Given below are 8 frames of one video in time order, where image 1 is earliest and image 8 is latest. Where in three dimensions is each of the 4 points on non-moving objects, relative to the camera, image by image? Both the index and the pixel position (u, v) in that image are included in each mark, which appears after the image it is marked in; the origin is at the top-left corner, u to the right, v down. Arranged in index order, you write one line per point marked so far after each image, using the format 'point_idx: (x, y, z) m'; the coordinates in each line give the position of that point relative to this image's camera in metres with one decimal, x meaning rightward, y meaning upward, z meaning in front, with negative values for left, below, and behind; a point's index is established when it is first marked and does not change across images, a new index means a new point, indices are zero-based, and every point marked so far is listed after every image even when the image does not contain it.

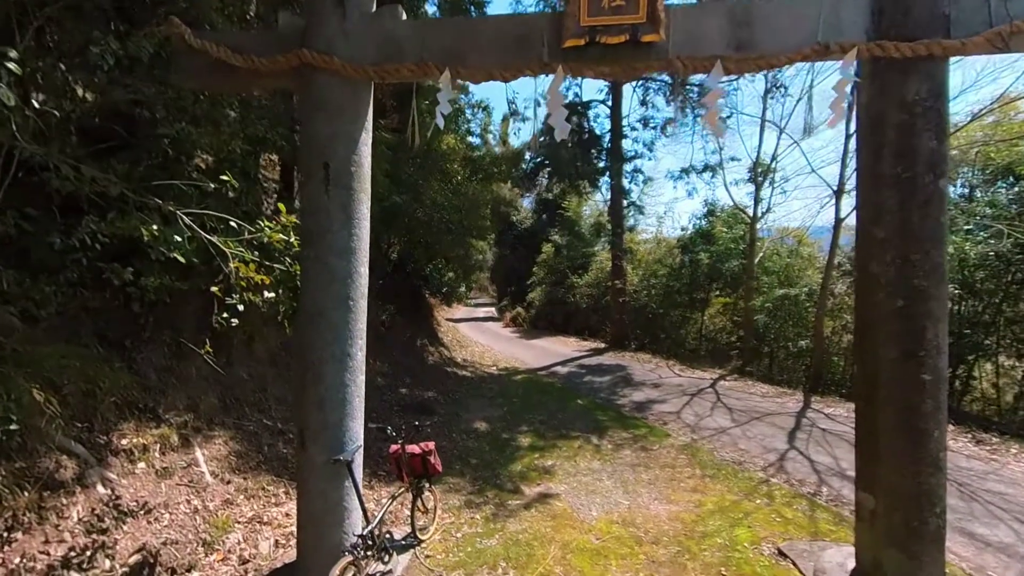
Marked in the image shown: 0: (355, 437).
0: (-1.3, -1.2, +3.5) m
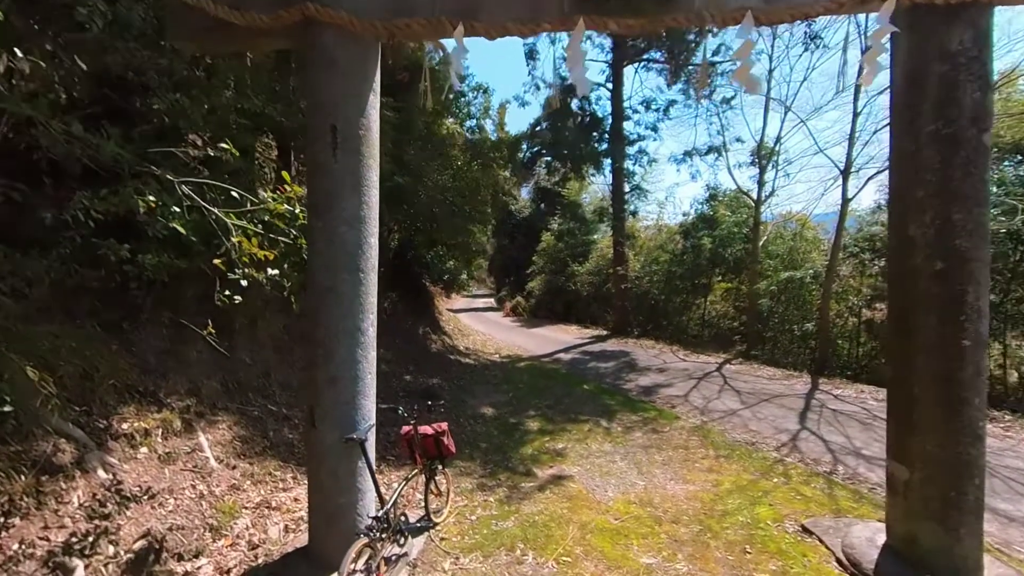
0: (-1.1, -1.0, +3.3) m
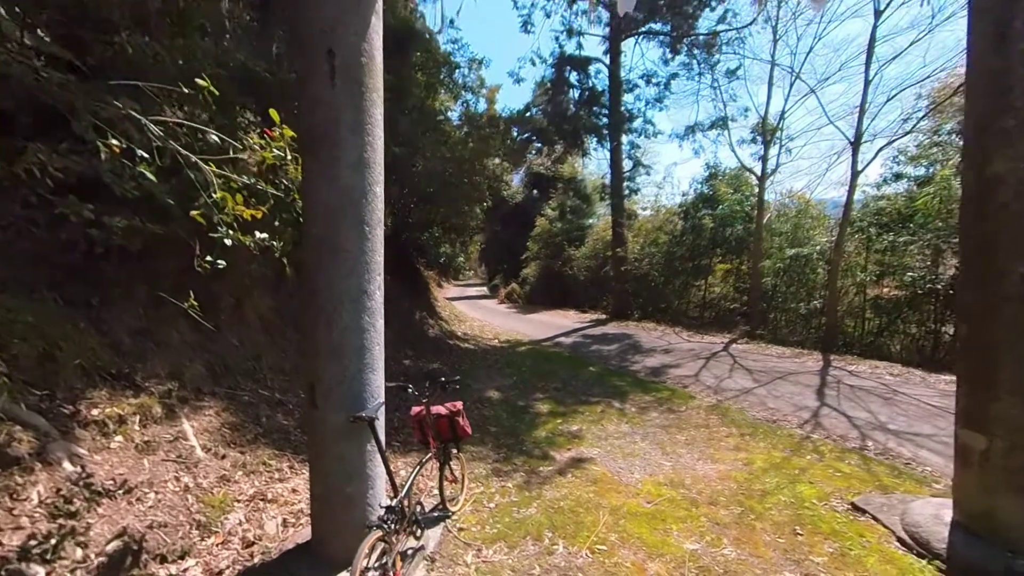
0: (-0.9, -0.7, +2.9) m
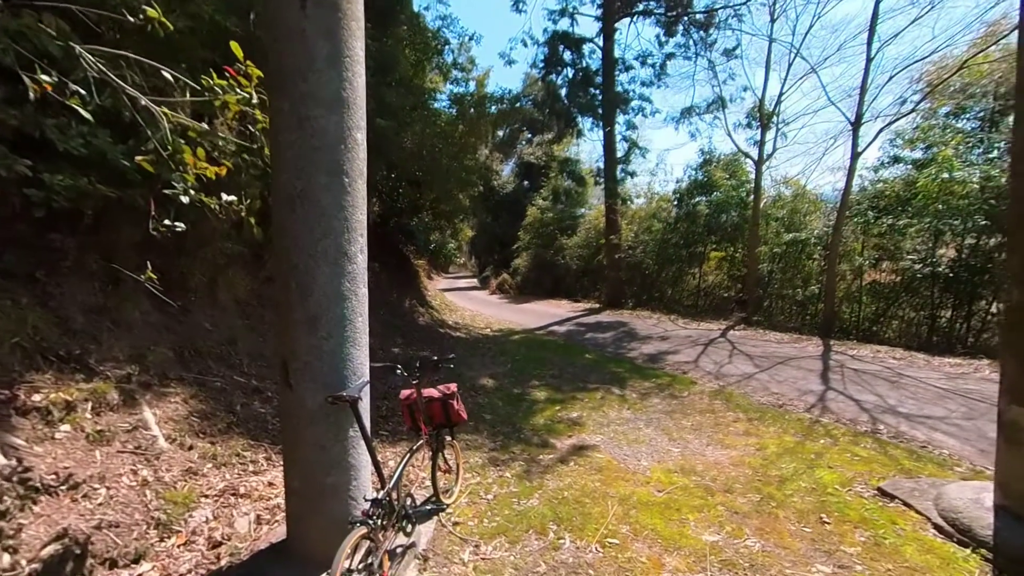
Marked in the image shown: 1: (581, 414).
0: (-0.9, -0.5, +2.5) m
1: (+0.9, -1.6, +5.5) m
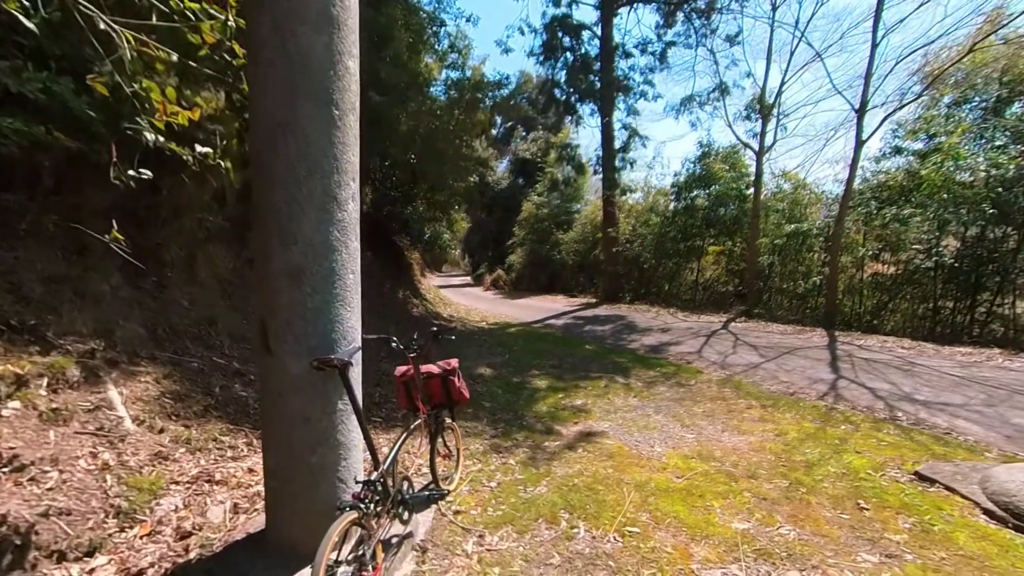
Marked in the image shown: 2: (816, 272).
0: (-0.8, -0.2, +2.2) m
1: (+0.9, -1.4, +5.2) m
2: (+8.3, +0.4, +11.9) m
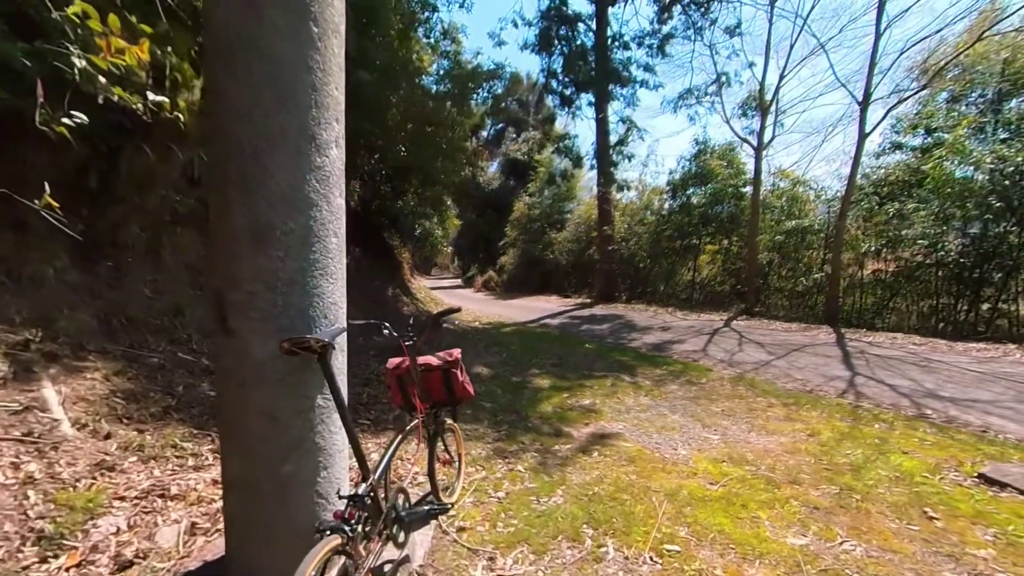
0: (-0.7, -0.1, +1.8) m
1: (+0.9, -1.2, +4.8) m
2: (+8.2, +0.5, +11.7) m
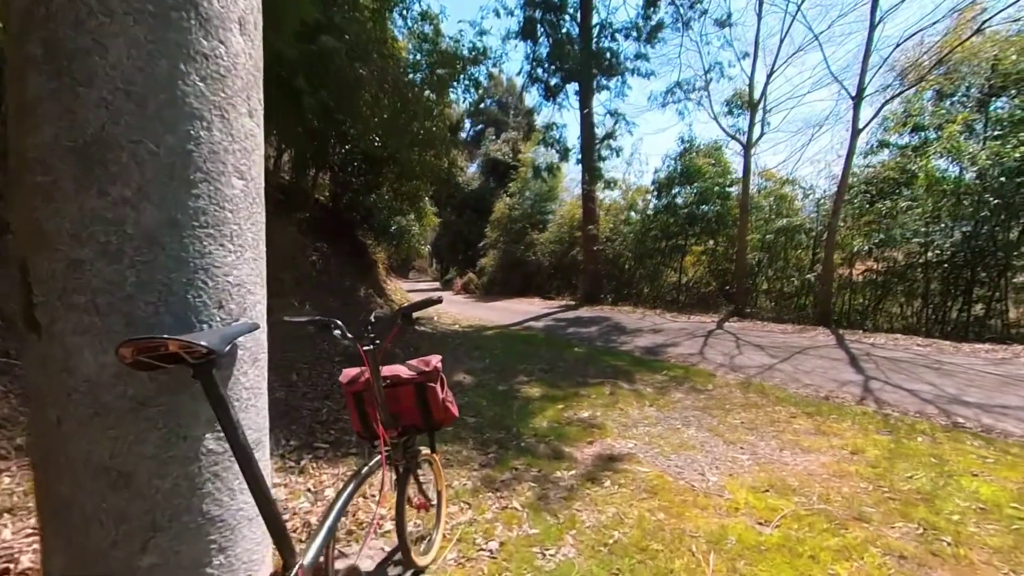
0: (-0.7, 0.0, +1.1) m
1: (+0.8, -1.2, +4.1) m
2: (+7.7, +0.5, +11.5) m
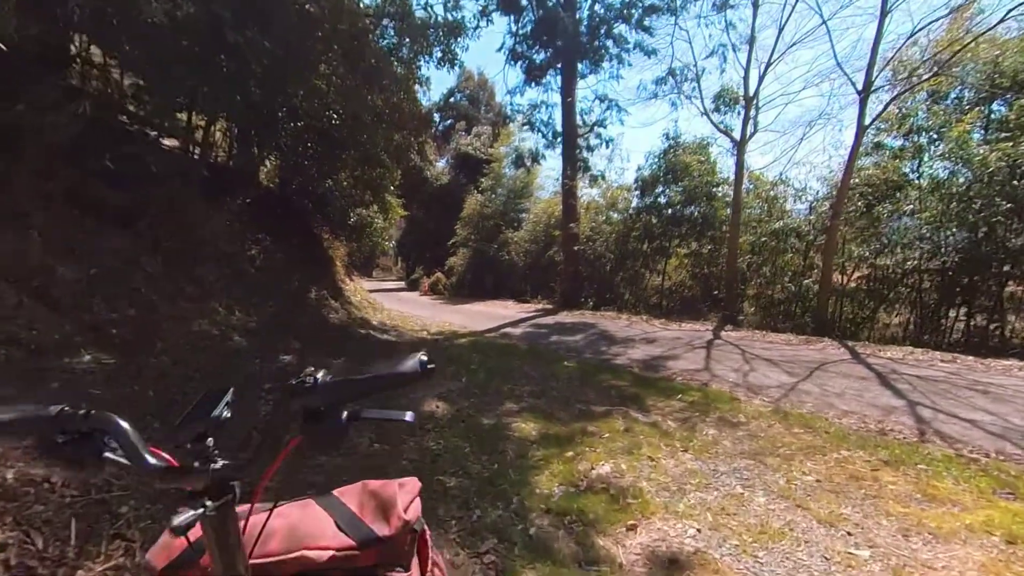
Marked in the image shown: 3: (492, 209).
0: (-0.5, -0.1, -0.1) m
1: (+0.8, -1.3, +3.1) m
2: (+7.1, +0.3, +10.9) m
3: (-0.8, +3.4, +18.2) m
